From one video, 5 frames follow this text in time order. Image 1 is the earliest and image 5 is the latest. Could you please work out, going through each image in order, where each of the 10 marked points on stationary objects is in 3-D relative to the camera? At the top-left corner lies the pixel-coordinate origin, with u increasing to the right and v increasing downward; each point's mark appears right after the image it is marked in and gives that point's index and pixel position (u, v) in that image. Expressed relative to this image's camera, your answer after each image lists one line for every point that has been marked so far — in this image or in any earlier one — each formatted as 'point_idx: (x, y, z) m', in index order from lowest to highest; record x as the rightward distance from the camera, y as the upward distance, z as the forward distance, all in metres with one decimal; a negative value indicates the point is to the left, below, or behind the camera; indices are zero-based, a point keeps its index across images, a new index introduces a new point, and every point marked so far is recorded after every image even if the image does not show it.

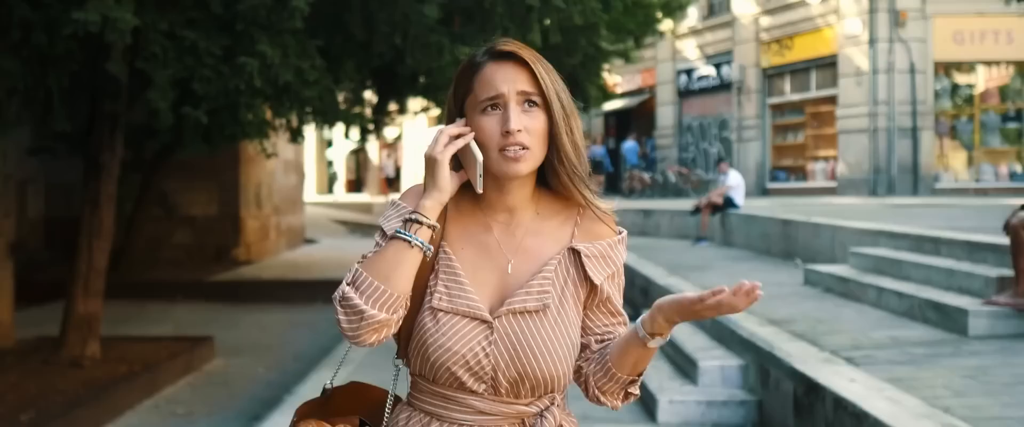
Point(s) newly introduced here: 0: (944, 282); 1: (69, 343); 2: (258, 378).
0: (+2.7, -0.4, +6.0) m
1: (-3.4, -1.0, +7.4) m
2: (-2.1, -1.4, +7.8) m
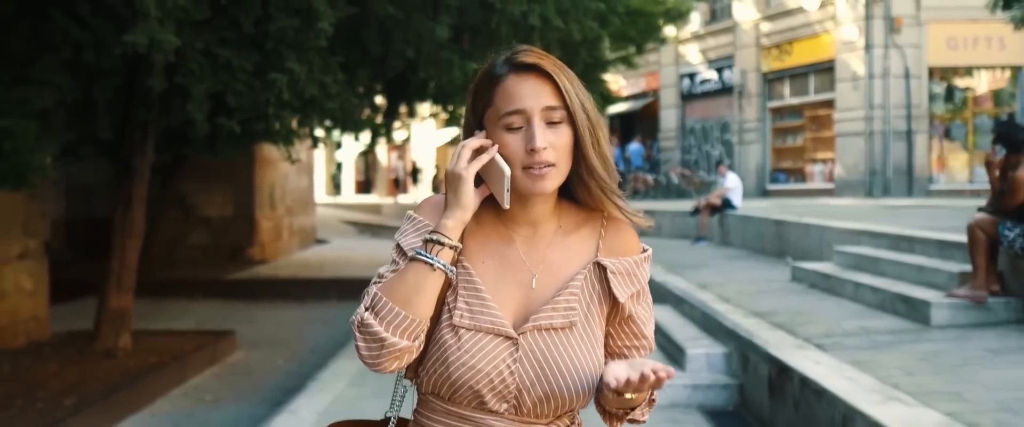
0: (+2.8, -0.4, +6.5) m
1: (-3.4, -1.0, +7.9) m
2: (-2.0, -1.4, +8.3) m
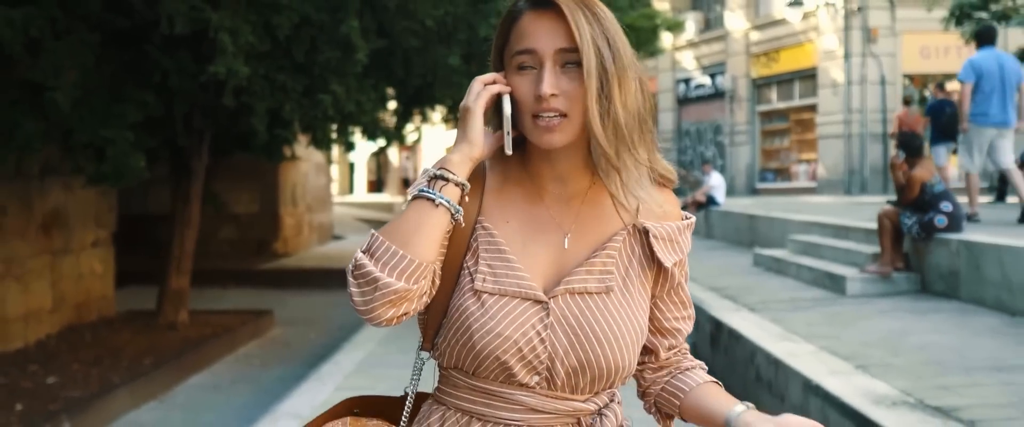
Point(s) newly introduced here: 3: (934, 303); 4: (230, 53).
0: (+2.8, -0.4, +7.9) m
1: (-3.4, -1.0, +9.3) m
2: (-2.0, -1.3, +9.7) m
3: (+2.8, -0.6, +6.4) m
4: (-1.8, +1.0, +6.2) m
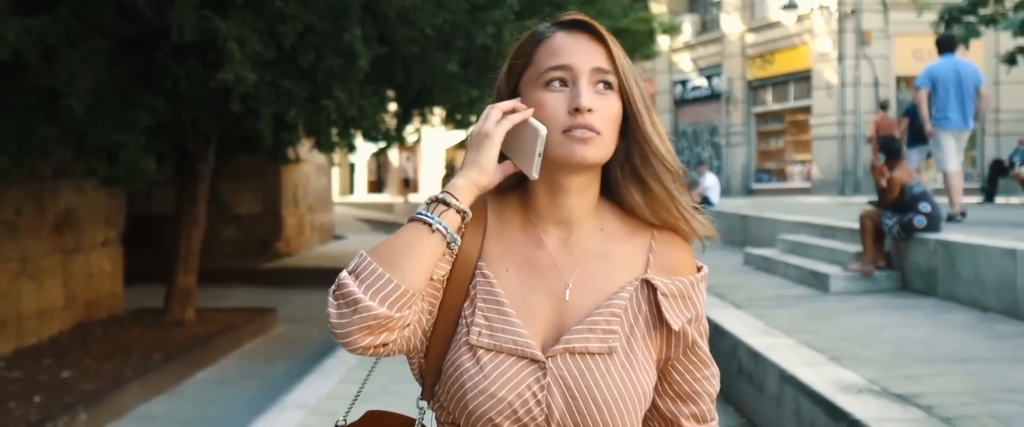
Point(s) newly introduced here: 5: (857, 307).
0: (+2.7, -0.4, +8.2) m
1: (-3.4, -1.0, +9.6) m
2: (-2.1, -1.3, +10.0) m
3: (+2.8, -0.6, +6.7) m
4: (-1.9, +1.0, +6.4) m
5: (+2.4, -0.6, +6.5) m
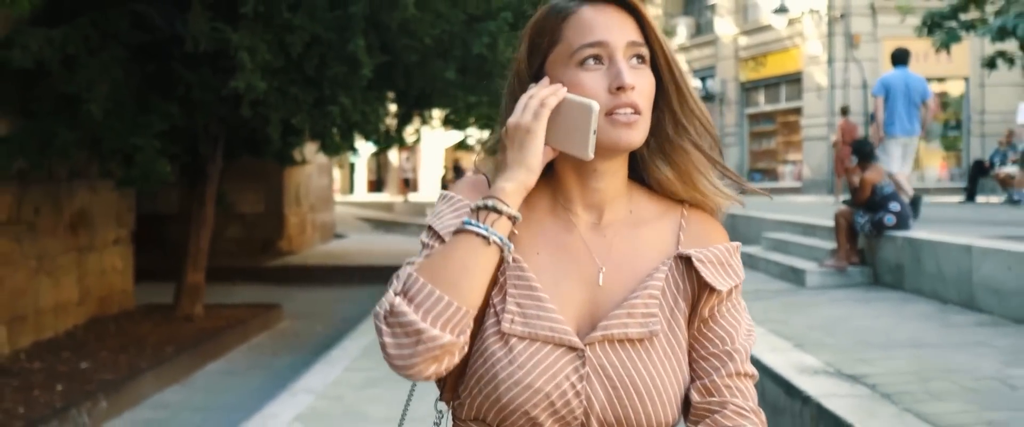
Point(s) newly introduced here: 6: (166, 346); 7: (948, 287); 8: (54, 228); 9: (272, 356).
0: (+2.7, -0.4, +8.6) m
1: (-3.5, -1.0, +10.0) m
2: (-2.1, -1.3, +10.4) m
3: (+2.8, -0.6, +7.1) m
4: (-1.9, +1.0, +6.9) m
5: (+2.3, -0.6, +6.9) m
6: (-3.2, -1.2, +8.7) m
7: (+2.9, -0.5, +6.4) m
8: (-4.3, -0.1, +8.8) m
9: (-2.3, -1.4, +9.1) m
